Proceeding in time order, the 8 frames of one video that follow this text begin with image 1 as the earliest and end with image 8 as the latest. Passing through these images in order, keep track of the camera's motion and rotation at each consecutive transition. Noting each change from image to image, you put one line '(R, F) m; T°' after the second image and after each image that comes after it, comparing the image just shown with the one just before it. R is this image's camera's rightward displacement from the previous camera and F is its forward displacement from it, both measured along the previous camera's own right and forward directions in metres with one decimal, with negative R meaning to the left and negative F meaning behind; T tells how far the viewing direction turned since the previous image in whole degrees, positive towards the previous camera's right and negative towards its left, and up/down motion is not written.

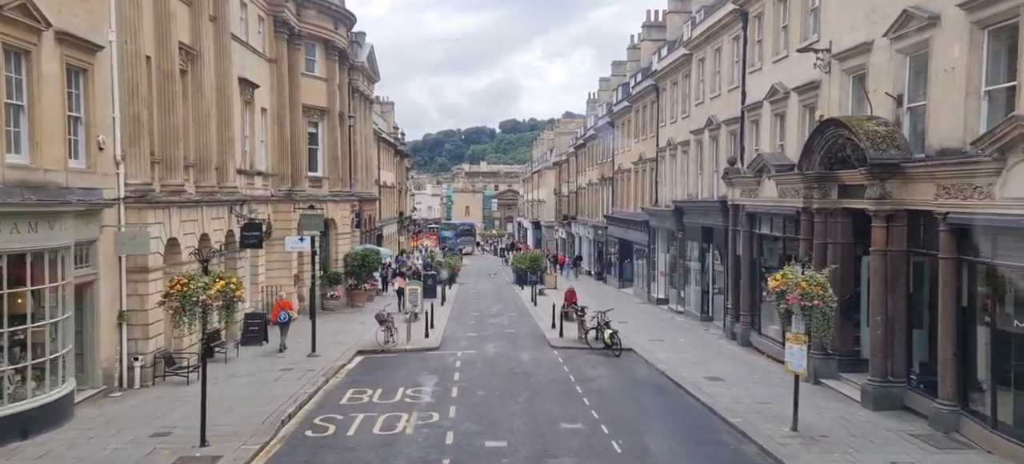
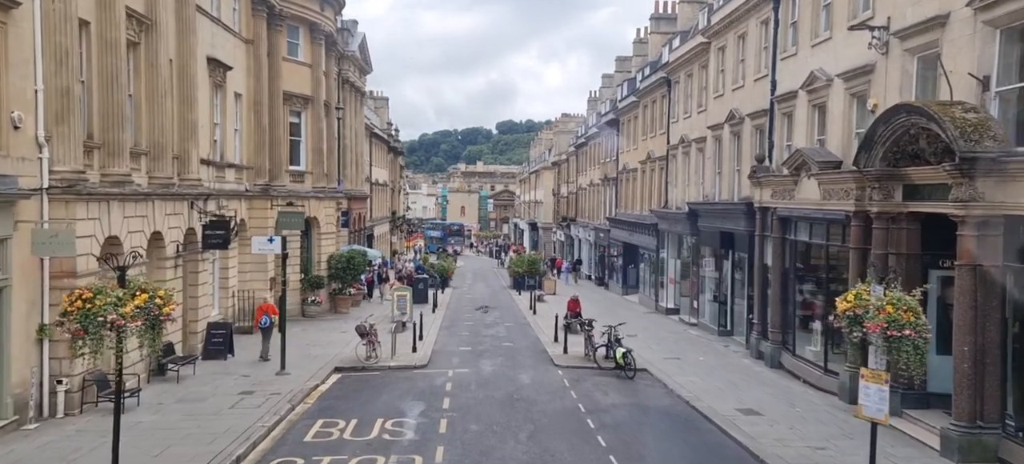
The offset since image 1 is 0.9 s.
(-0.1, +2.5) m; 0°
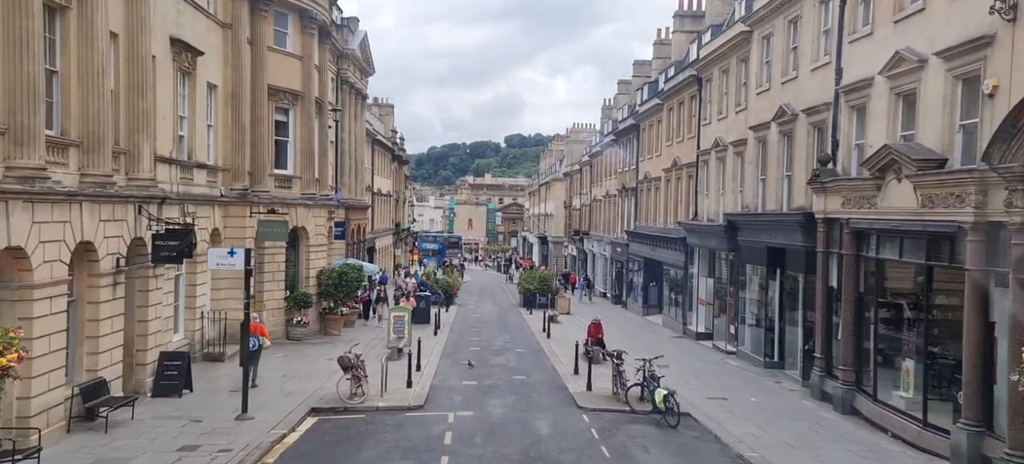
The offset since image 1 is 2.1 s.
(-0.2, +3.2) m; -1°
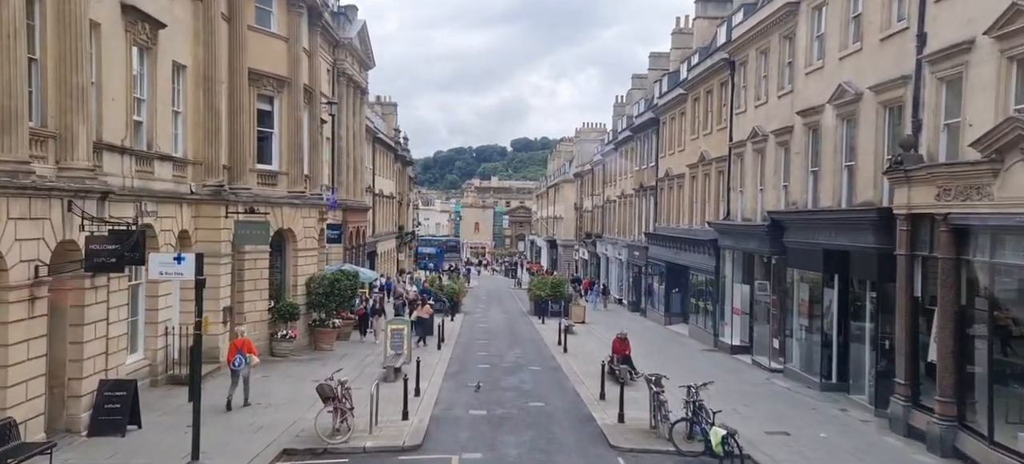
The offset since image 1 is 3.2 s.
(-0.2, +2.9) m; 0°
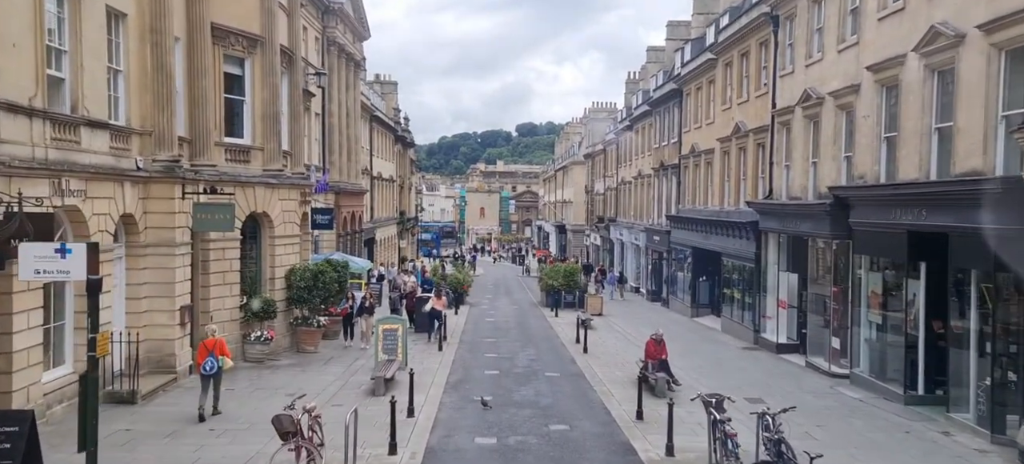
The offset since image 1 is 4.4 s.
(-0.2, +3.3) m; 0°
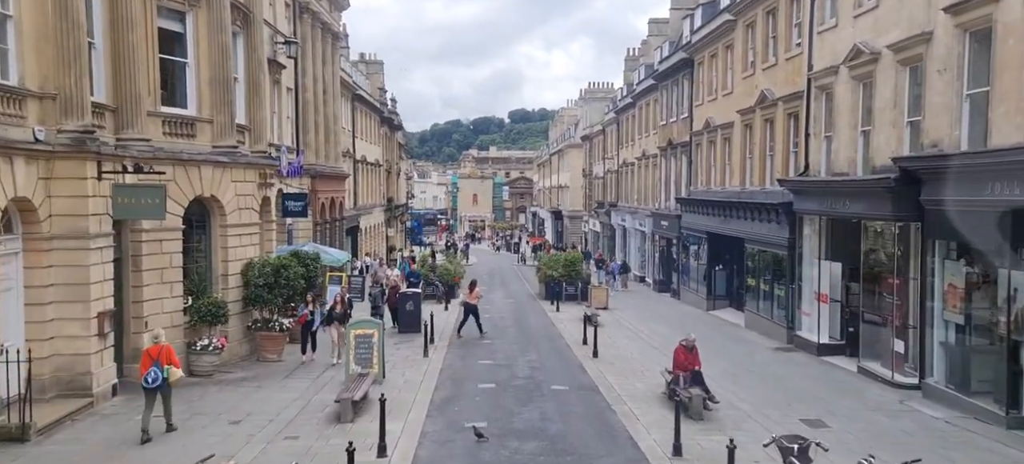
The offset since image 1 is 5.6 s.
(-0.1, +3.1) m; 0°
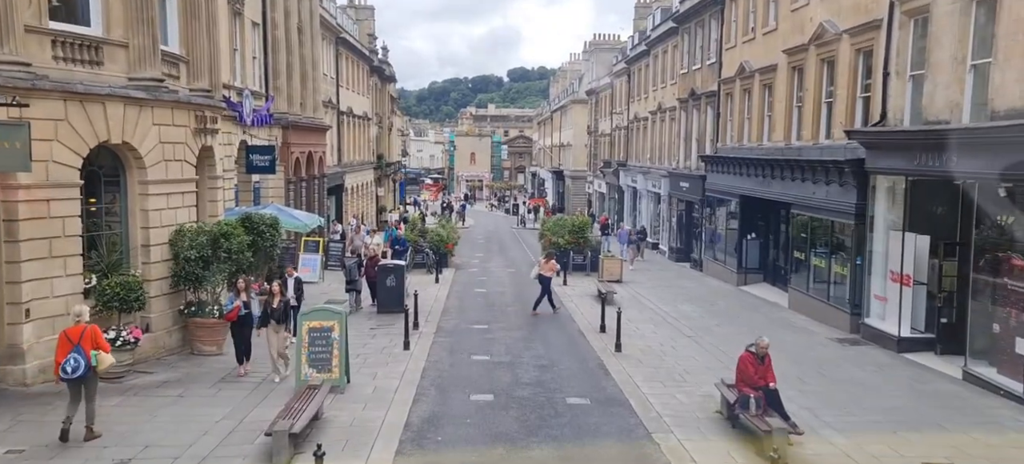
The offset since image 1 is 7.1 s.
(-0.1, +3.8) m; 0°
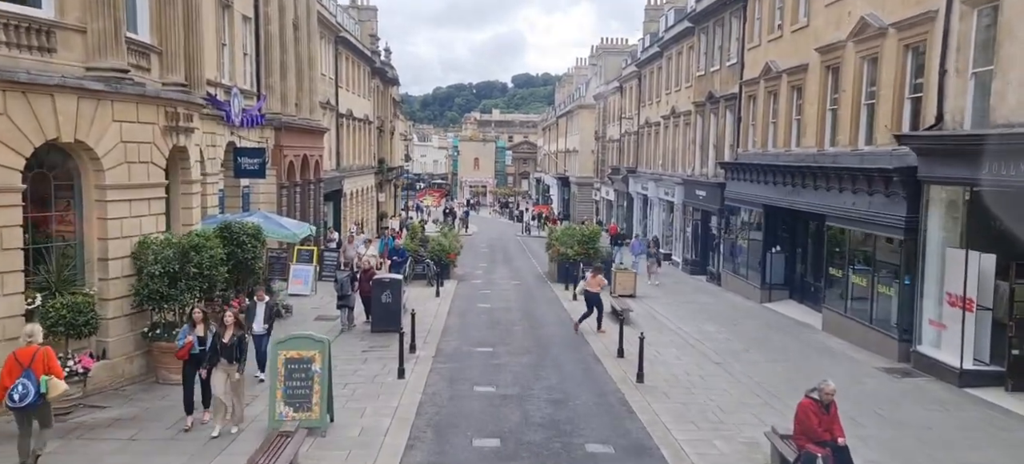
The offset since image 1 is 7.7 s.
(-0.1, +1.7) m; 0°
